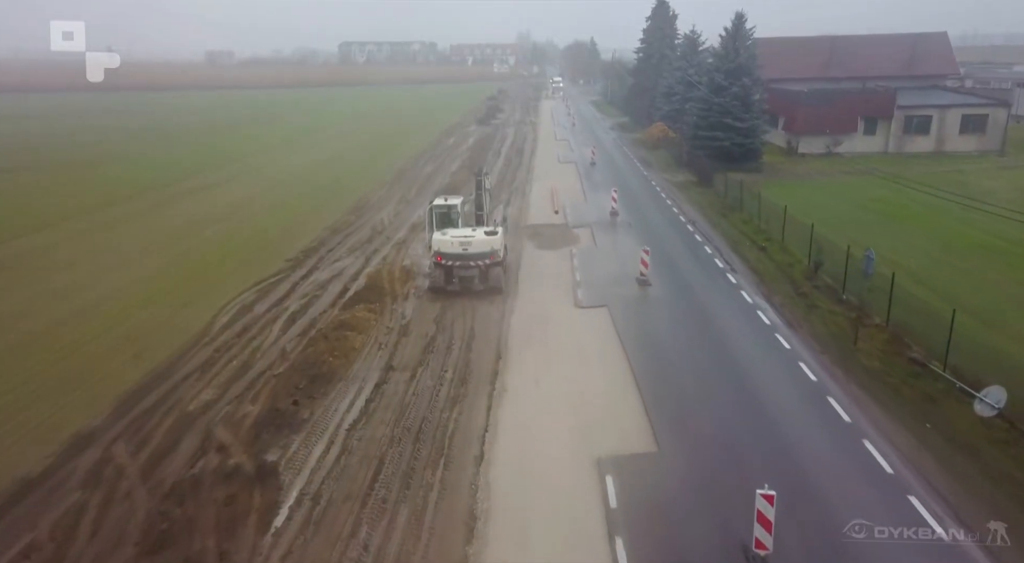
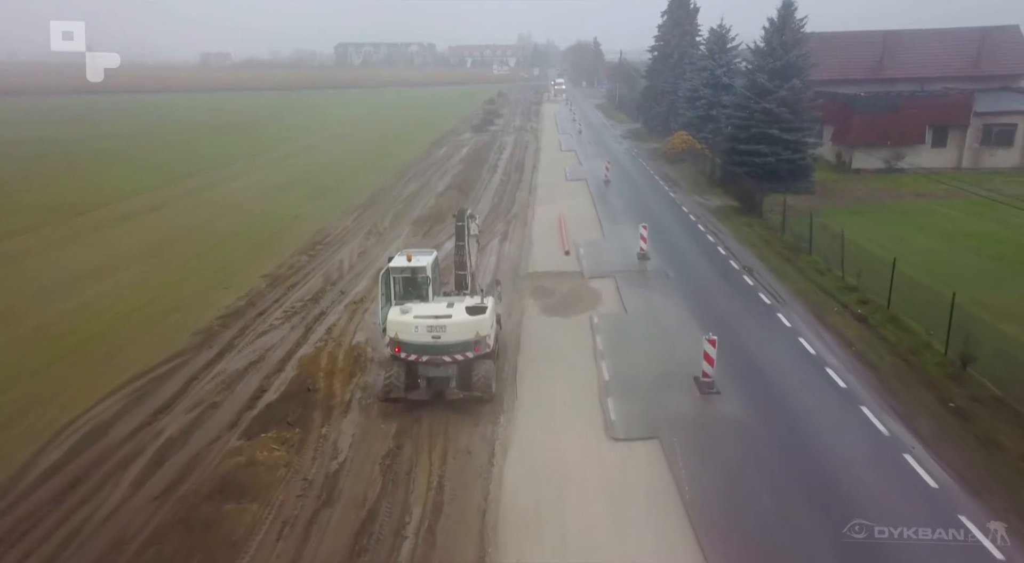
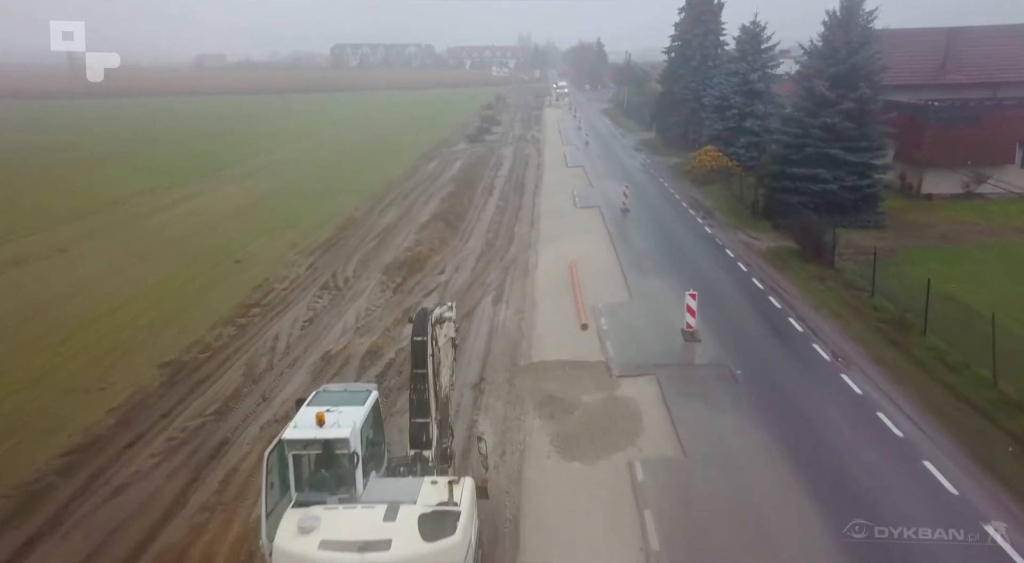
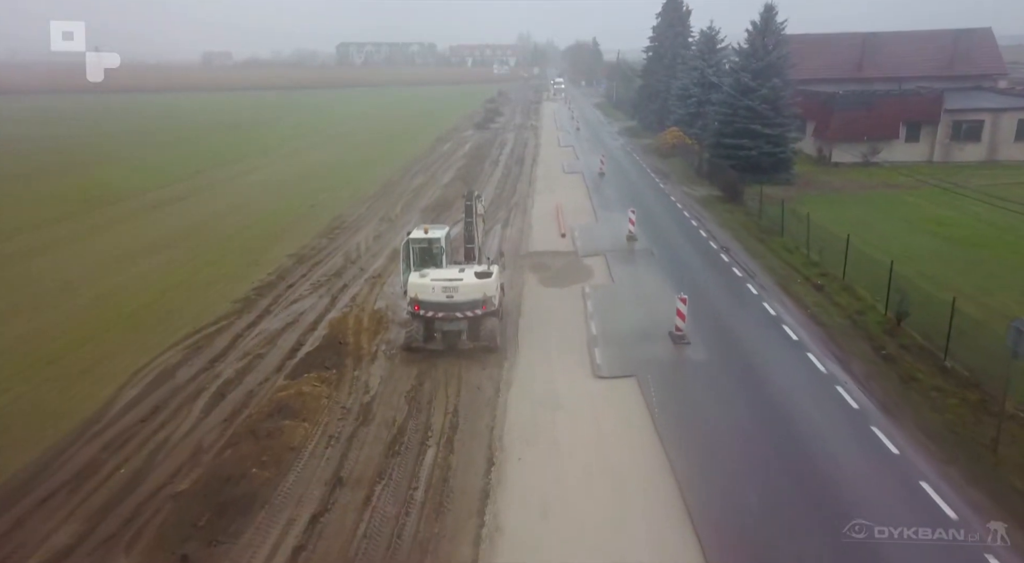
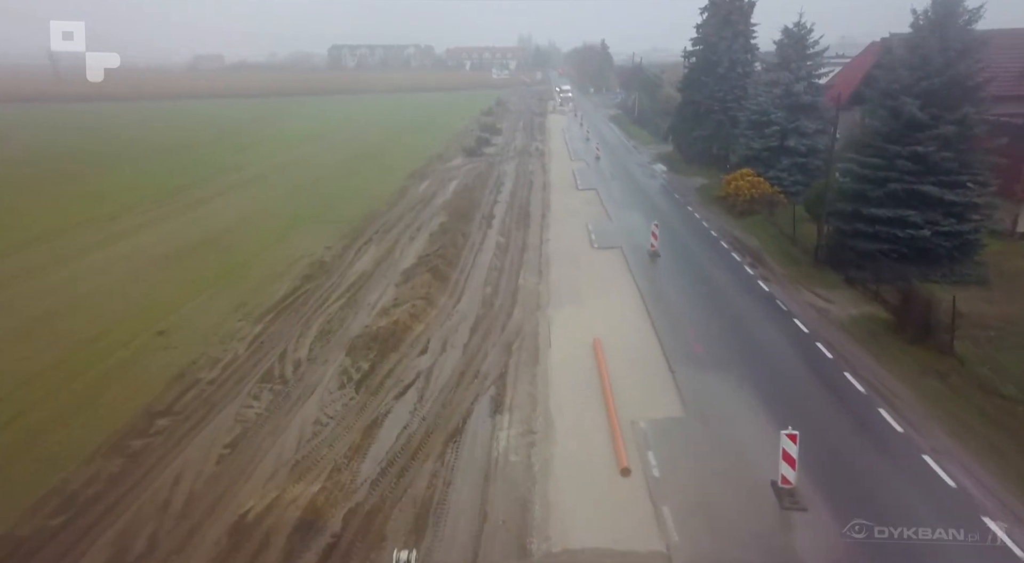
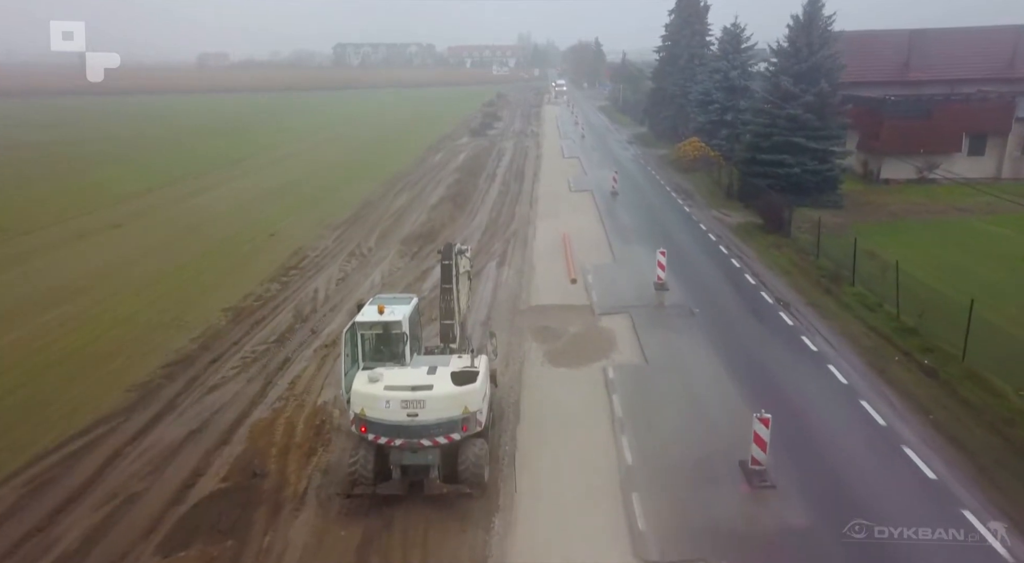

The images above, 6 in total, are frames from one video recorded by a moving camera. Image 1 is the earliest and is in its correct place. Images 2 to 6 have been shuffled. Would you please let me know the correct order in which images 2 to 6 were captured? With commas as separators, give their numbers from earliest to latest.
4, 2, 6, 3, 5
